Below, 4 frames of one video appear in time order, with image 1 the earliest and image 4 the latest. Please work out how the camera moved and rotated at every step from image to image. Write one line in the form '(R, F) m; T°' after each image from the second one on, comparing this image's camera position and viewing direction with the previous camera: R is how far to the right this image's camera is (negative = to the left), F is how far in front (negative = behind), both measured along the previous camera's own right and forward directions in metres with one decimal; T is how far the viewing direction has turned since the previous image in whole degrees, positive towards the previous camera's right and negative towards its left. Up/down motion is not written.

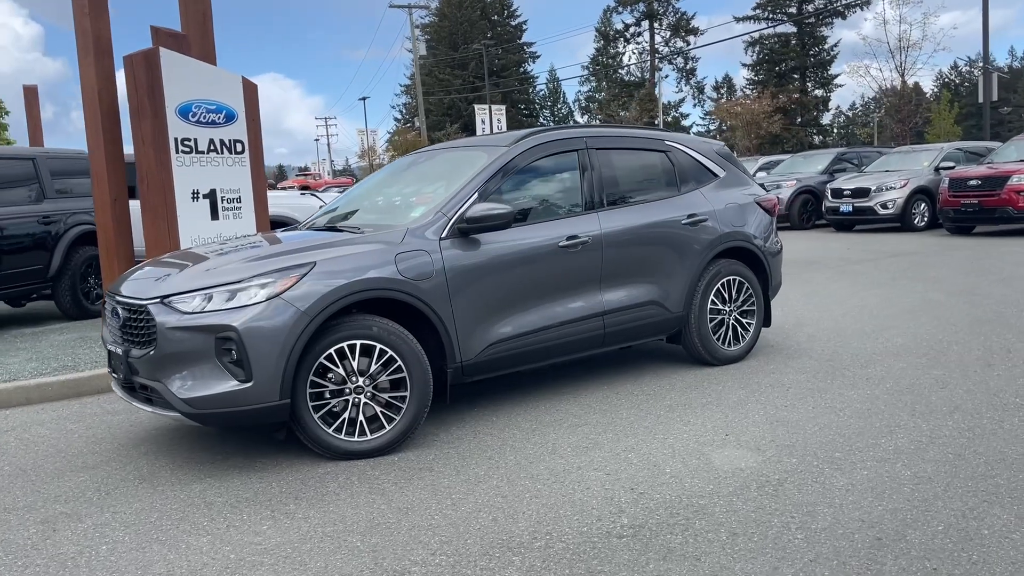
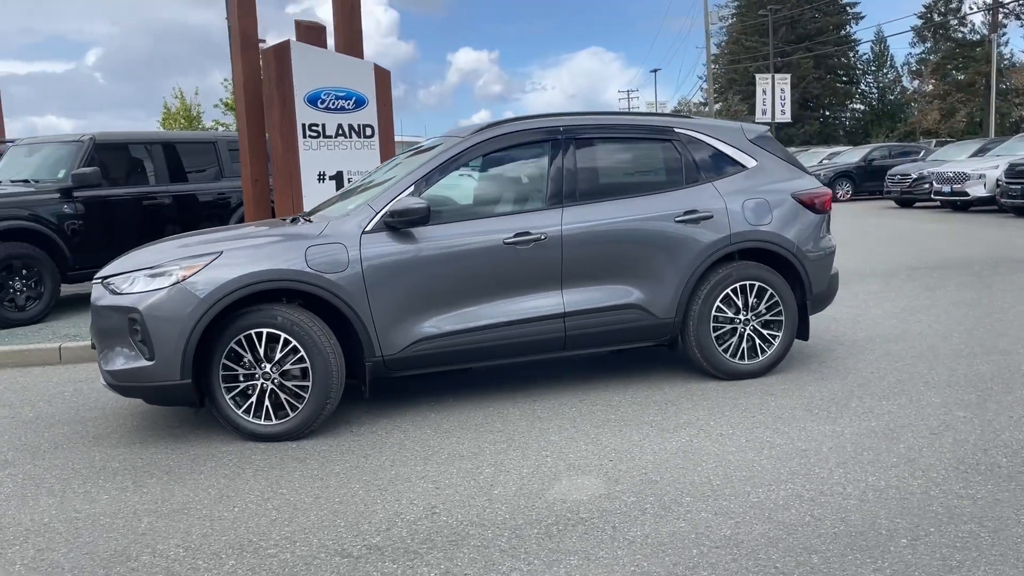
(+2.1, +0.5) m; -19°
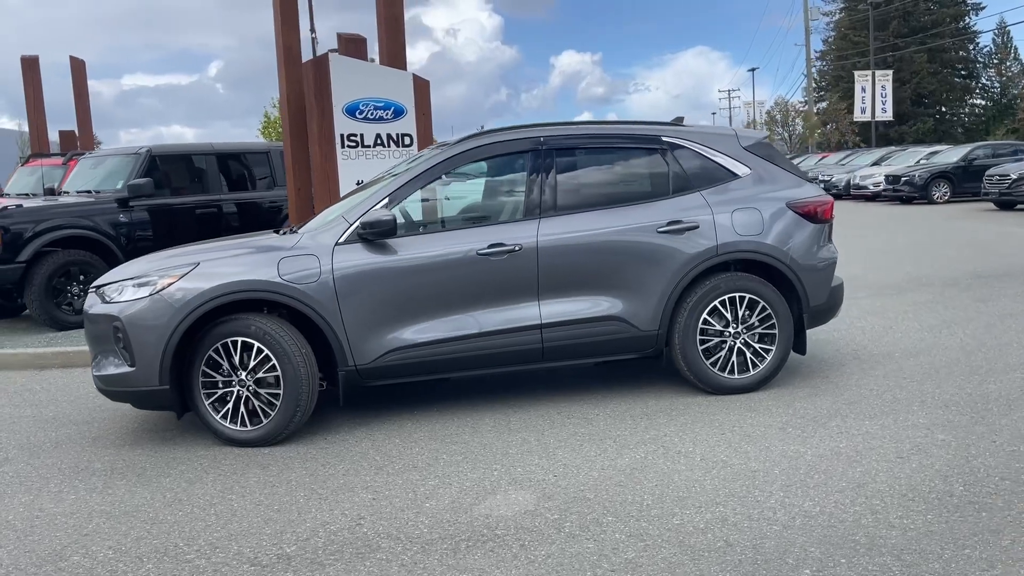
(+0.7, 0.0) m; -6°
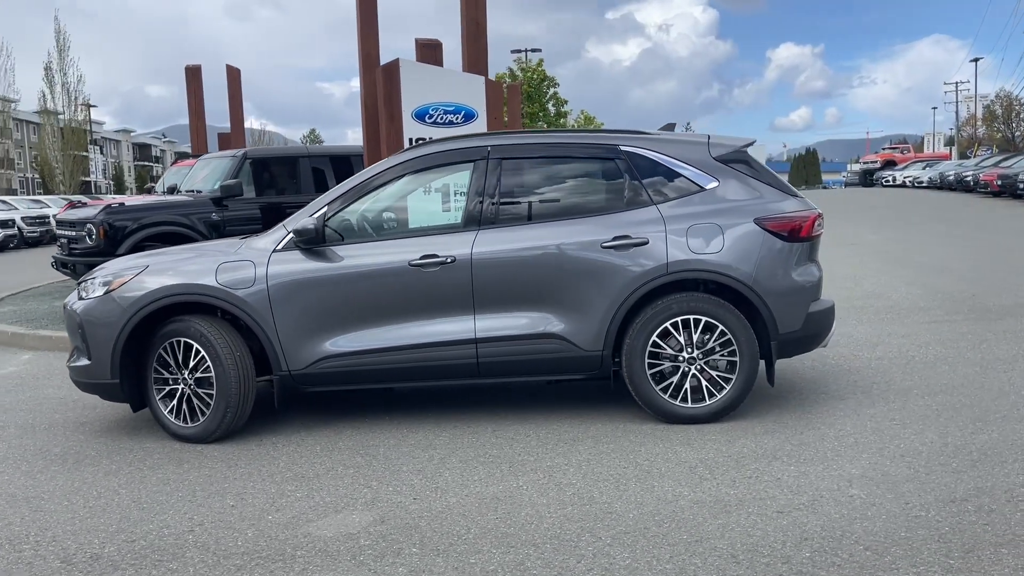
(+1.5, +0.3) m; -13°
